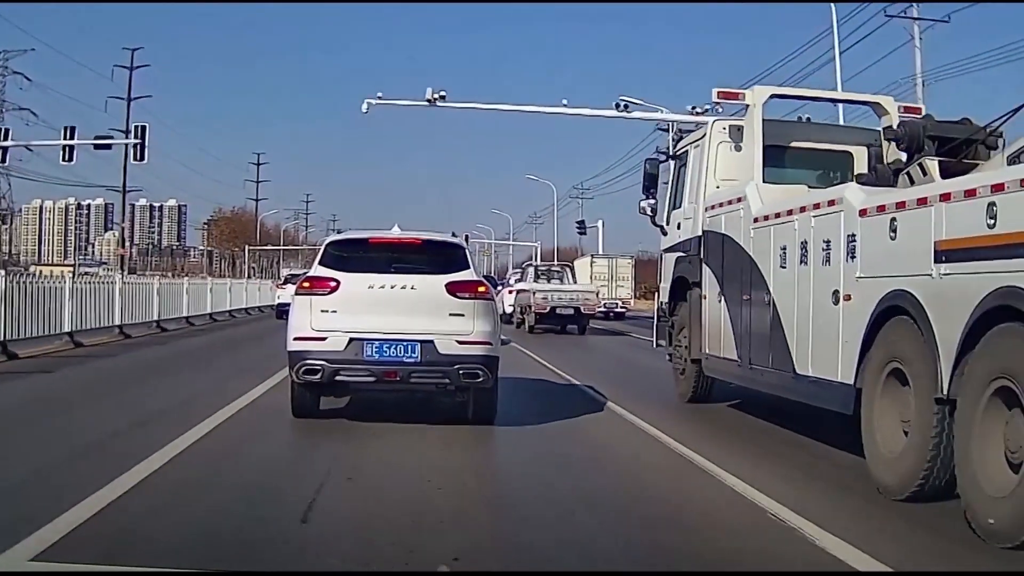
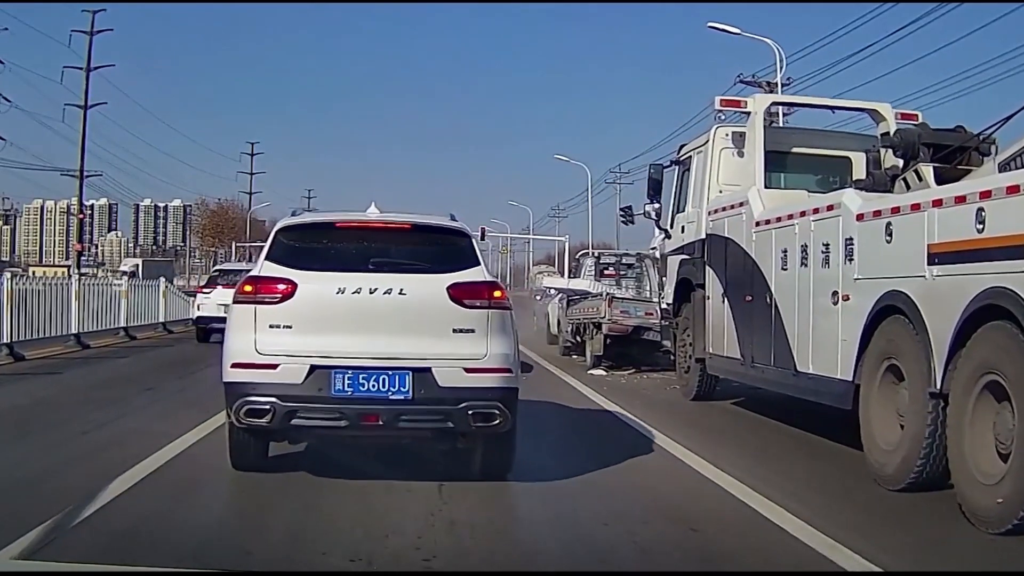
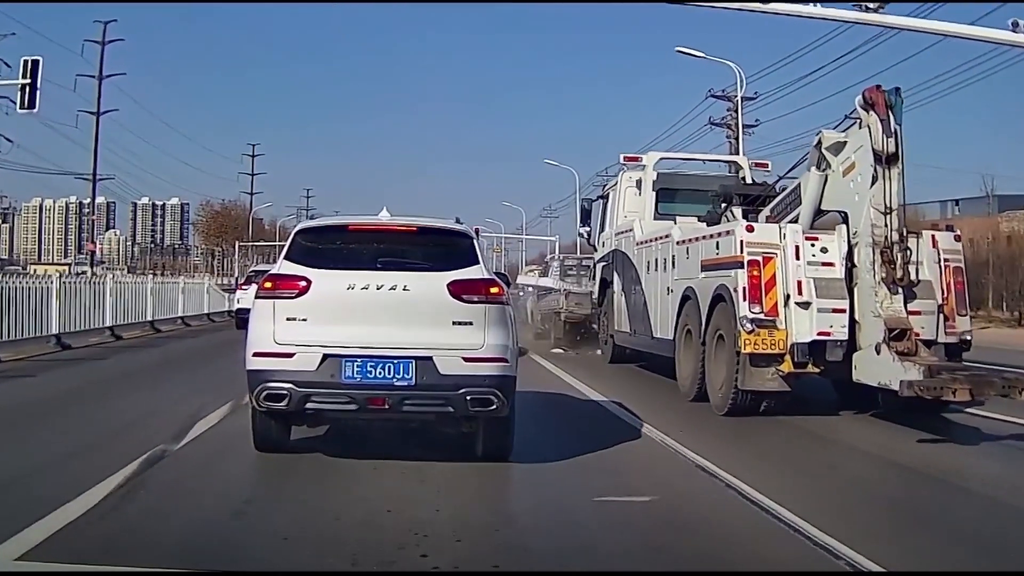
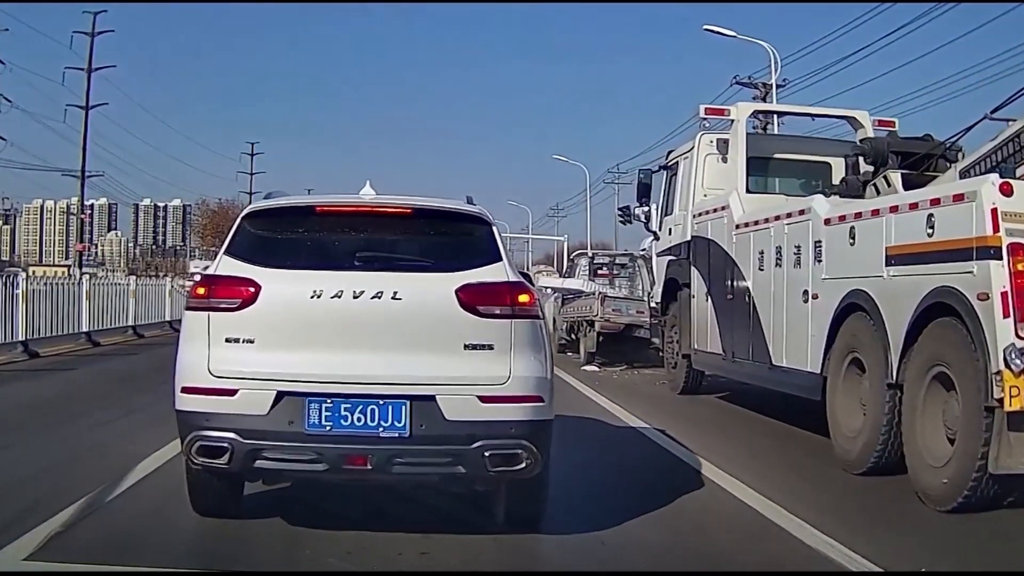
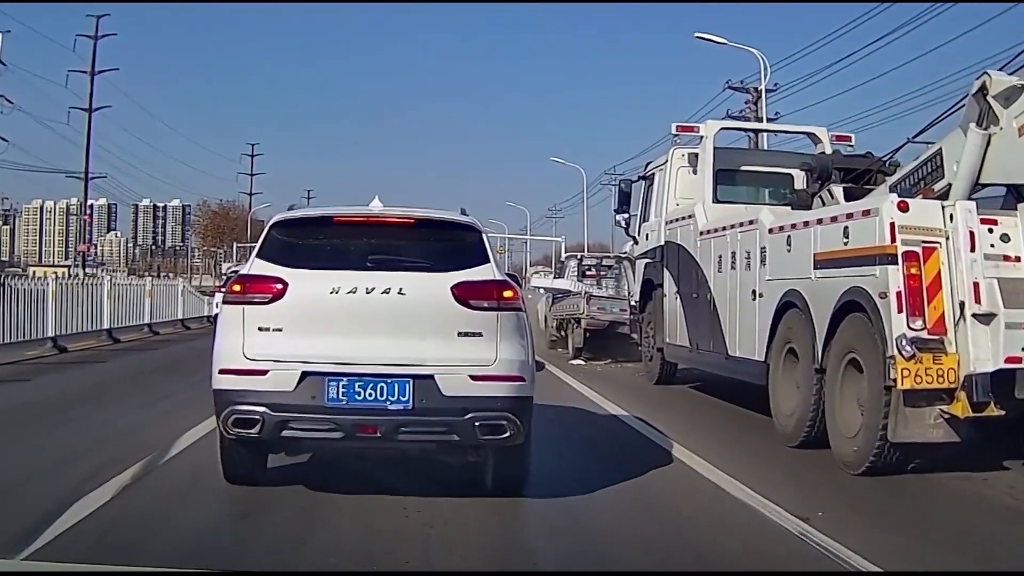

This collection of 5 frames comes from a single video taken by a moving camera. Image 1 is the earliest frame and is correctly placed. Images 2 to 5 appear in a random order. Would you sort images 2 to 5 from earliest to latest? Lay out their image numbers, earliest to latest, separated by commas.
3, 5, 4, 2
